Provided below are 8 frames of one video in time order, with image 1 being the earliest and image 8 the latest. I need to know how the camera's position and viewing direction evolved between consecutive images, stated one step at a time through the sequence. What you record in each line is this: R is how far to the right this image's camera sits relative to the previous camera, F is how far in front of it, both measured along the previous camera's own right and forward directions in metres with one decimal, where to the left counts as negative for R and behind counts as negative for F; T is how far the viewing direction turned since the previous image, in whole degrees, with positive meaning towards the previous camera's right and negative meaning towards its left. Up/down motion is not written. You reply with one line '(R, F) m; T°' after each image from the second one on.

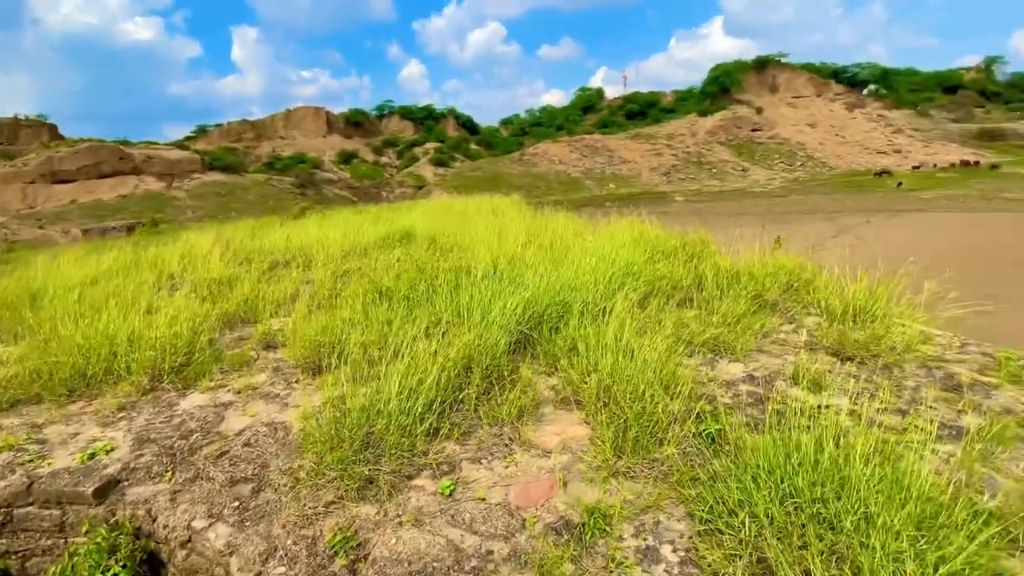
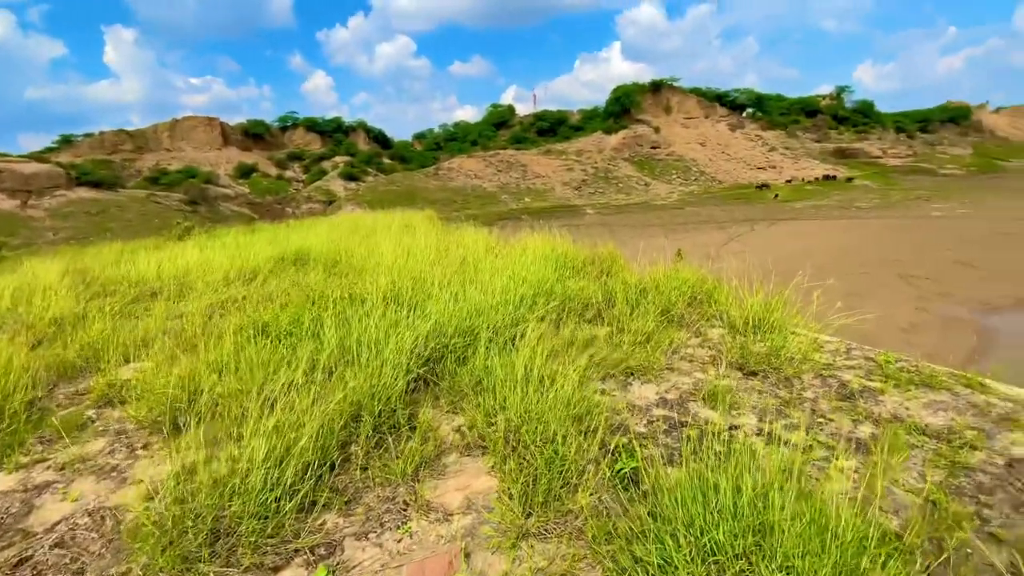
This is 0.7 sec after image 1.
(+0.2, +0.3) m; +10°
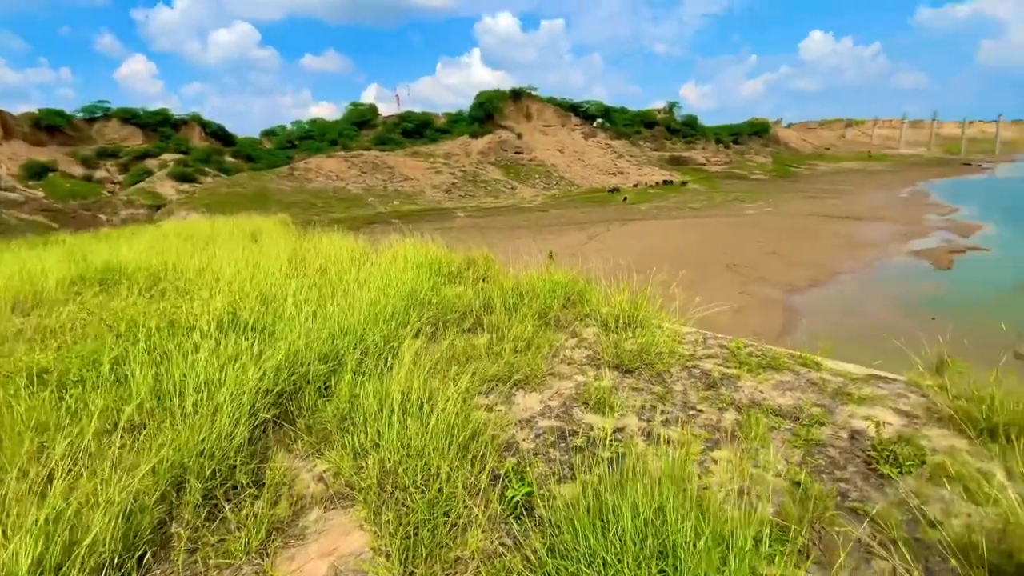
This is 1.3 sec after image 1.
(0.0, +0.3) m; +15°
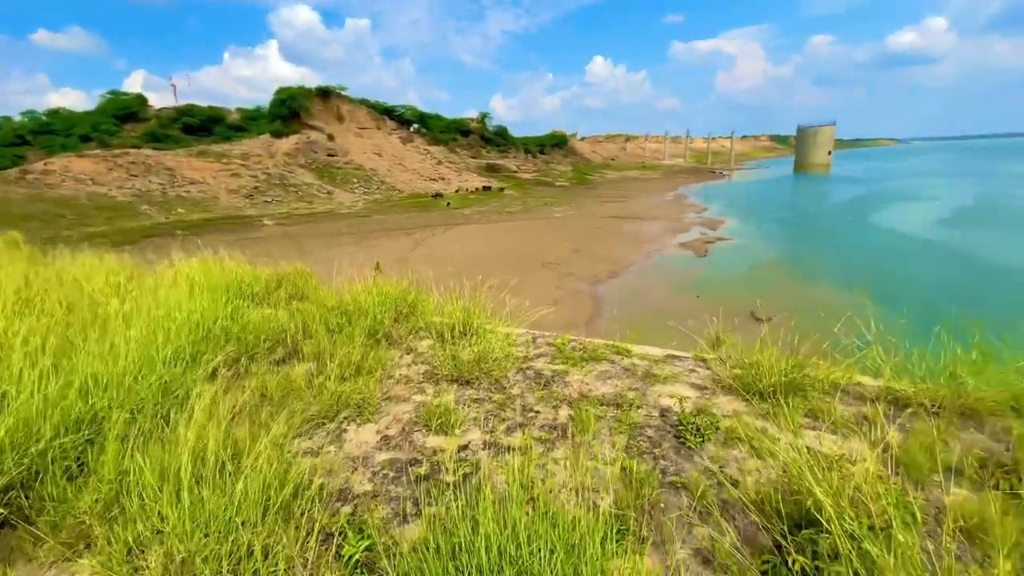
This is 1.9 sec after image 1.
(0.0, +0.2) m; +20°
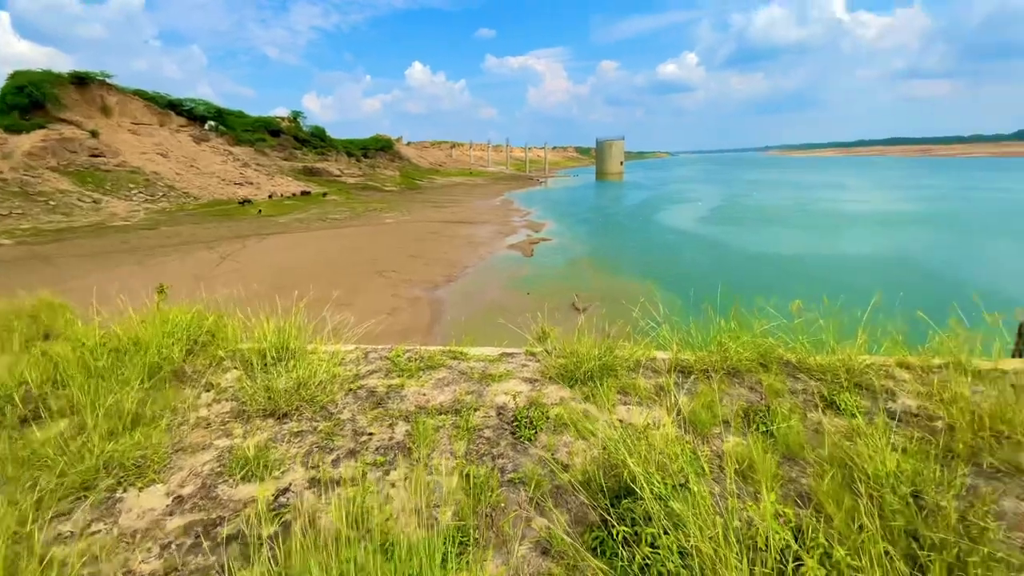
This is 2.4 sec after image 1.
(+0.1, +0.1) m; +20°
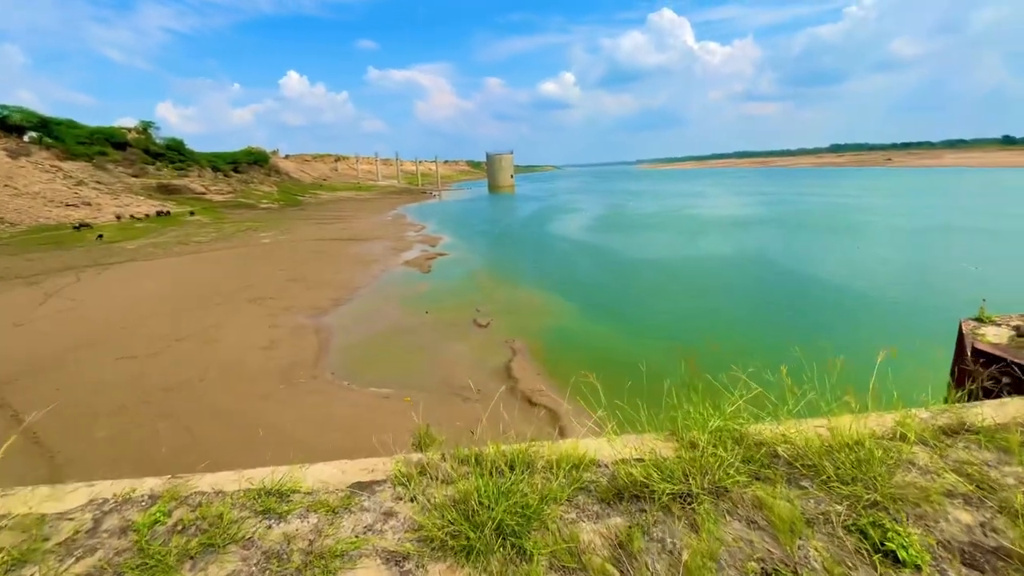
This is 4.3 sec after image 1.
(+0.2, +1.3) m; +12°
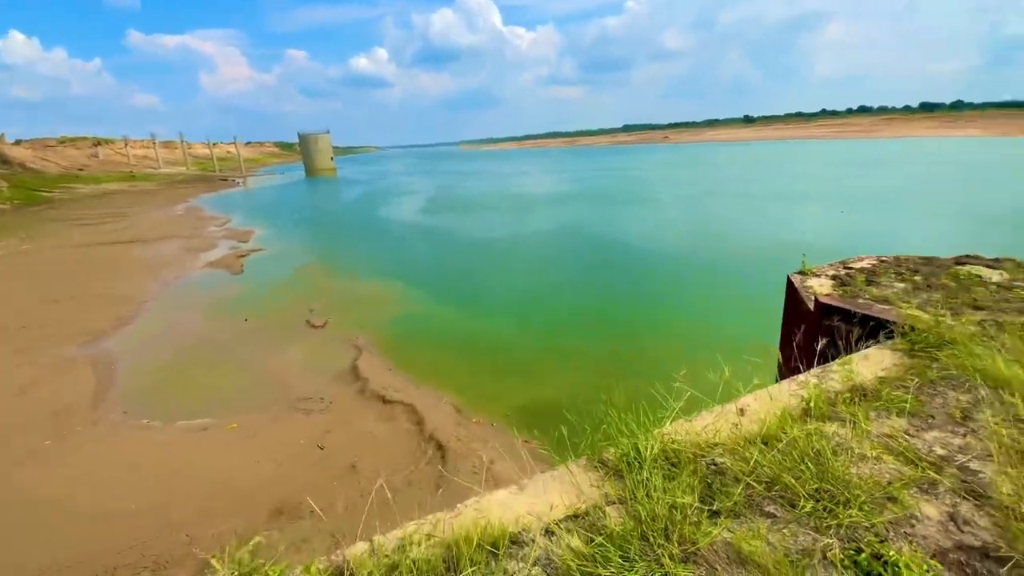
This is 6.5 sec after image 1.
(-0.1, +0.8) m; +19°
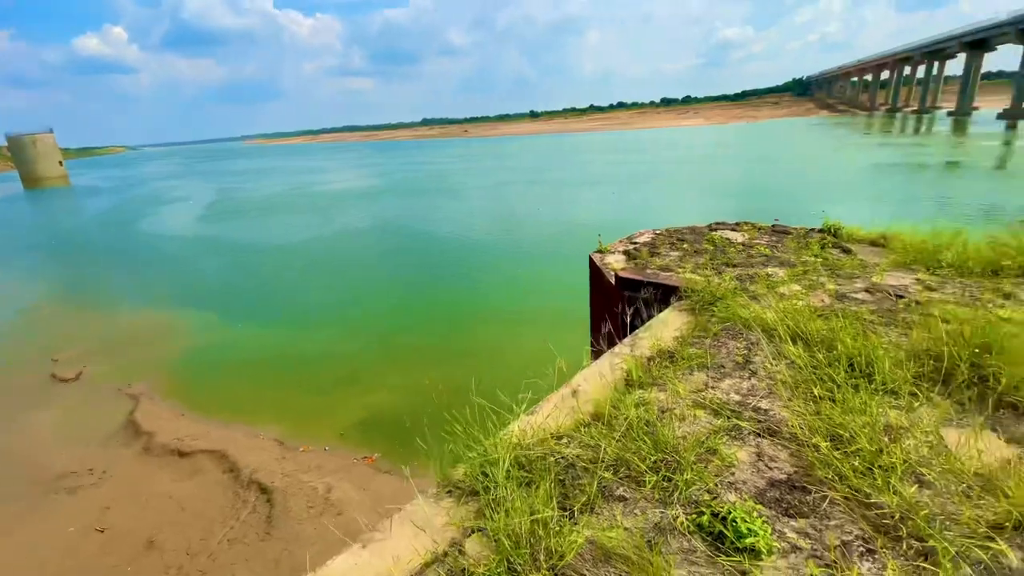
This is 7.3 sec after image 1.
(0.0, +0.2) m; +21°
